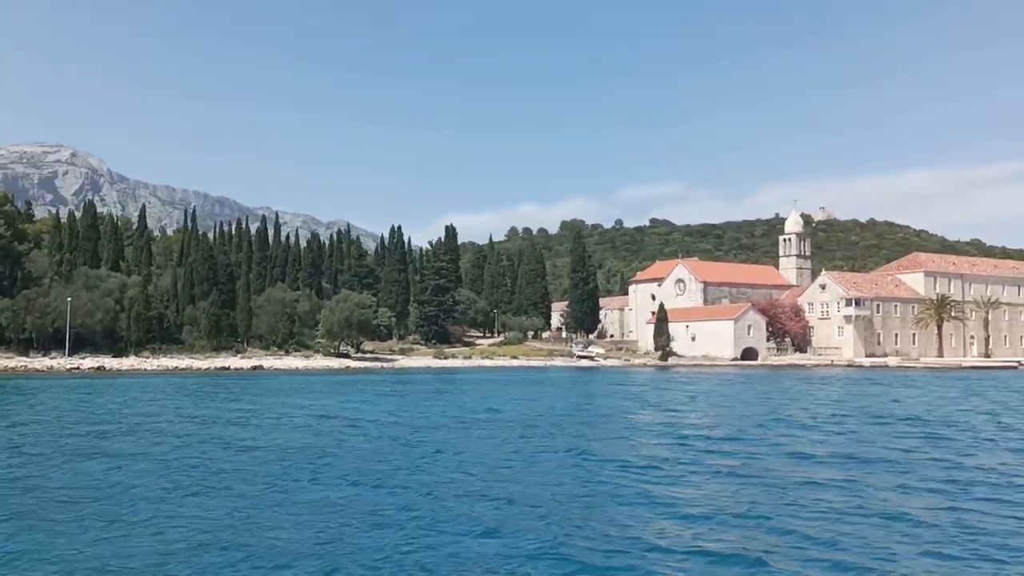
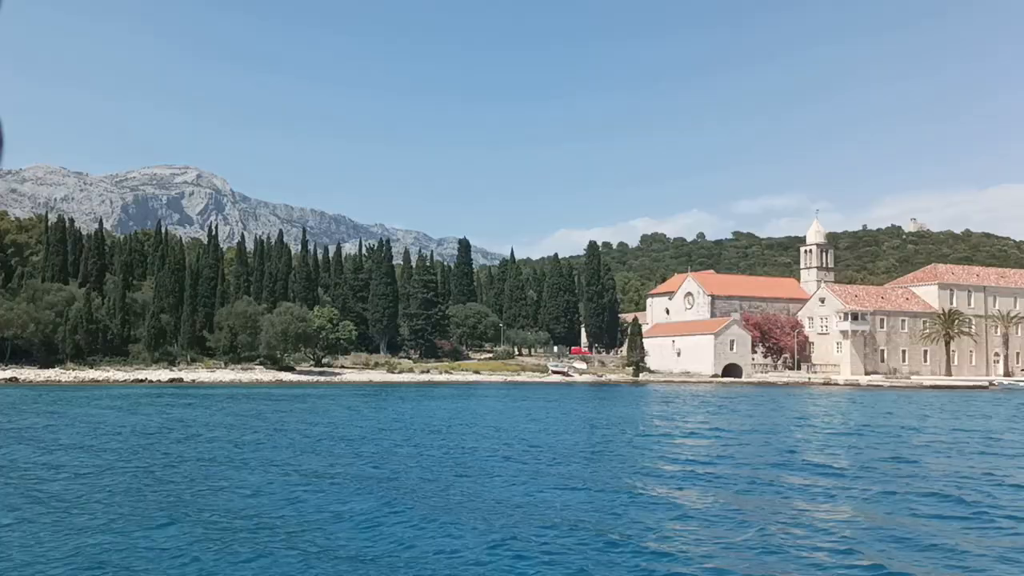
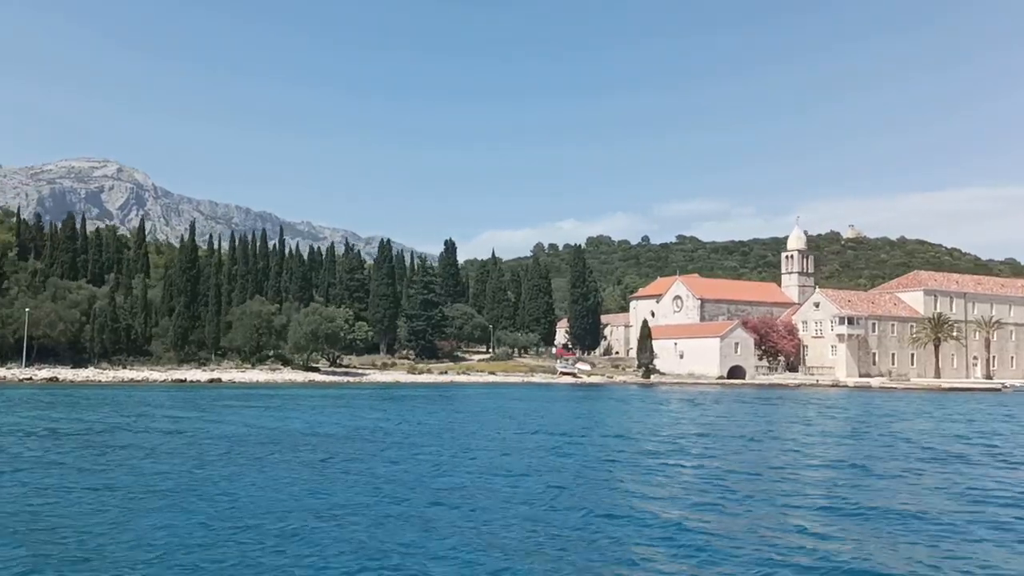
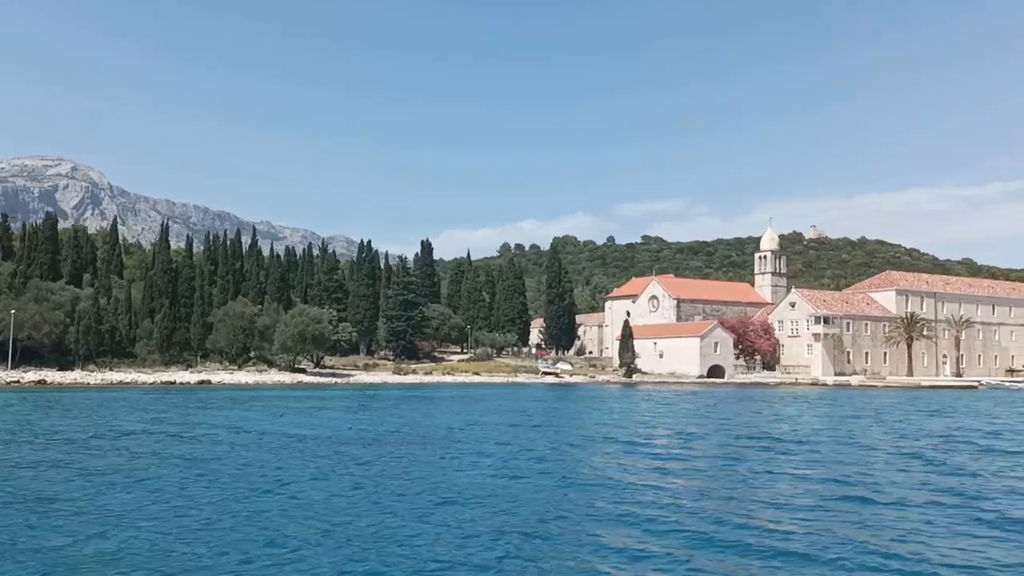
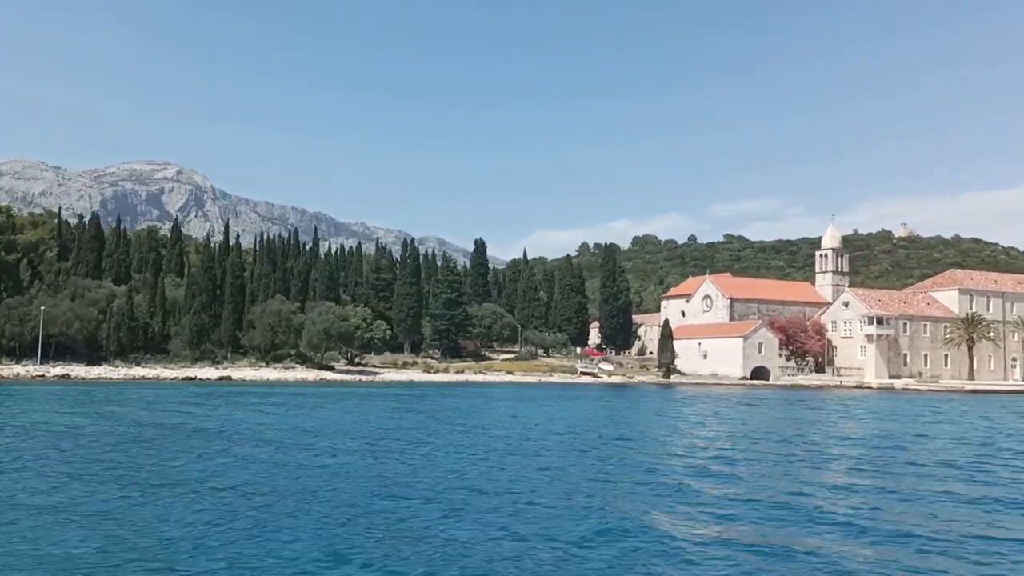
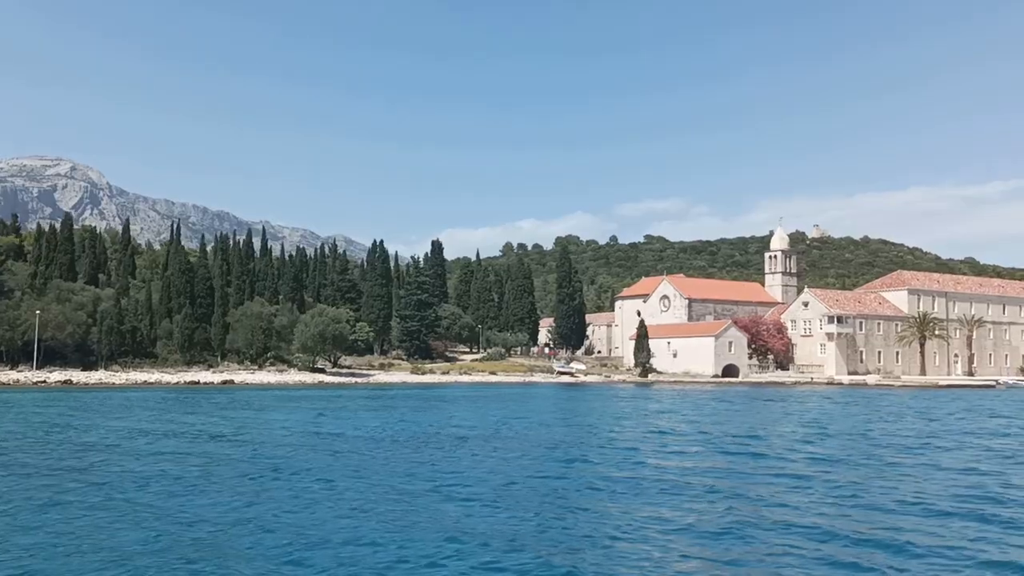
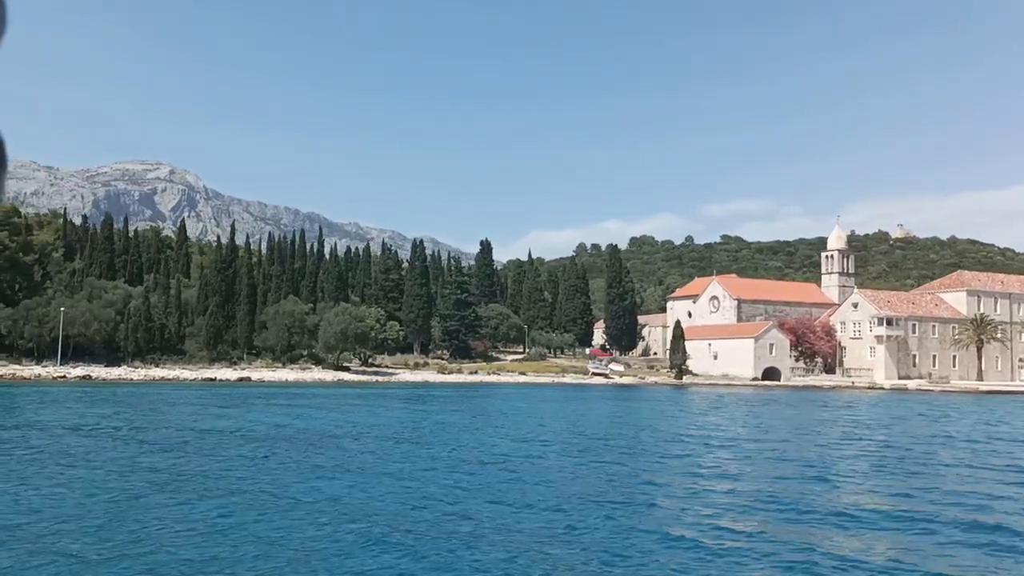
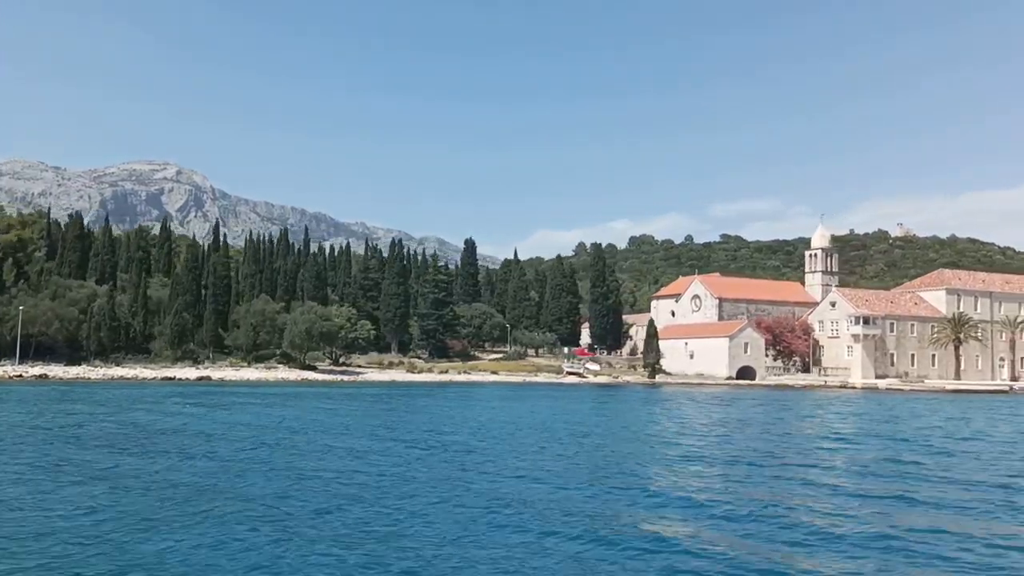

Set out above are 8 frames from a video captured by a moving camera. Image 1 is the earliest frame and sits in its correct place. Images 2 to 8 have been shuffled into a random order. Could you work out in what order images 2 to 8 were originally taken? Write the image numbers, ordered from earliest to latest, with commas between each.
6, 4, 3, 7, 5, 8, 2
